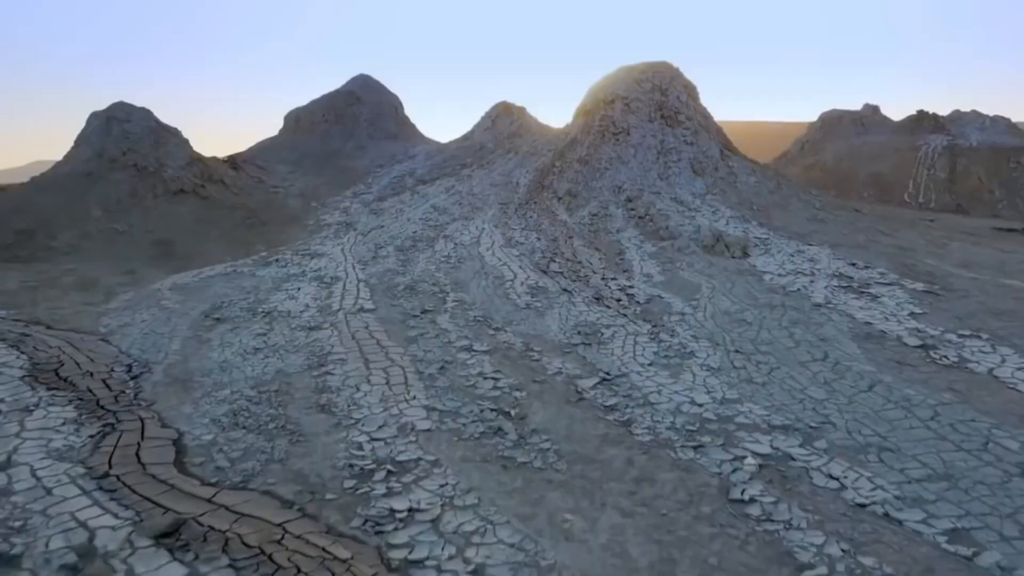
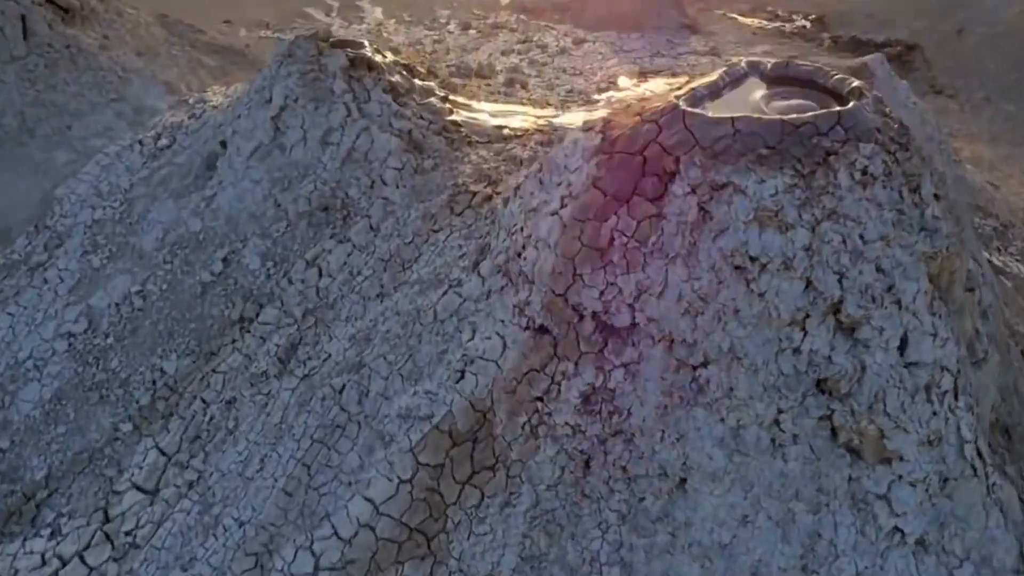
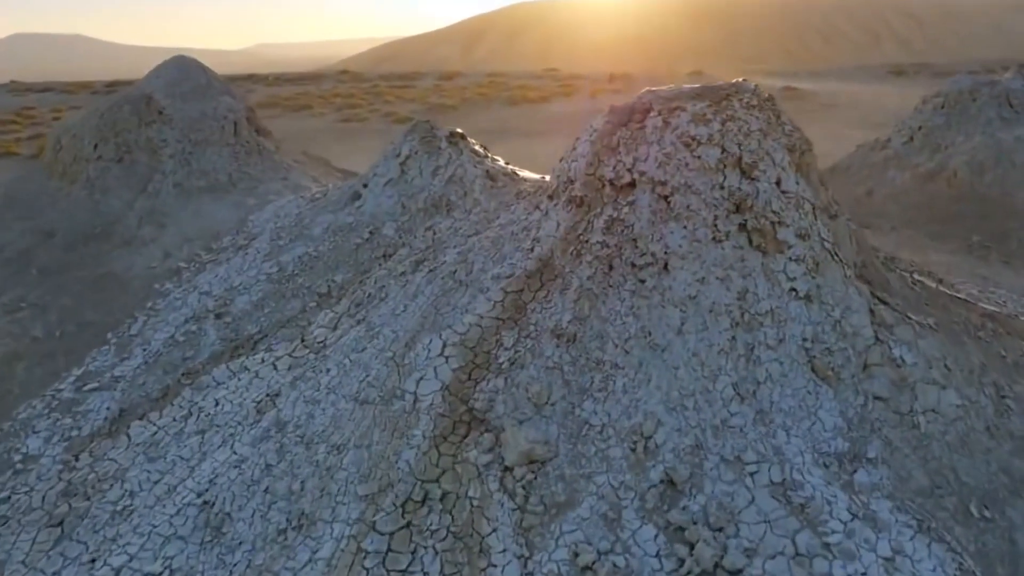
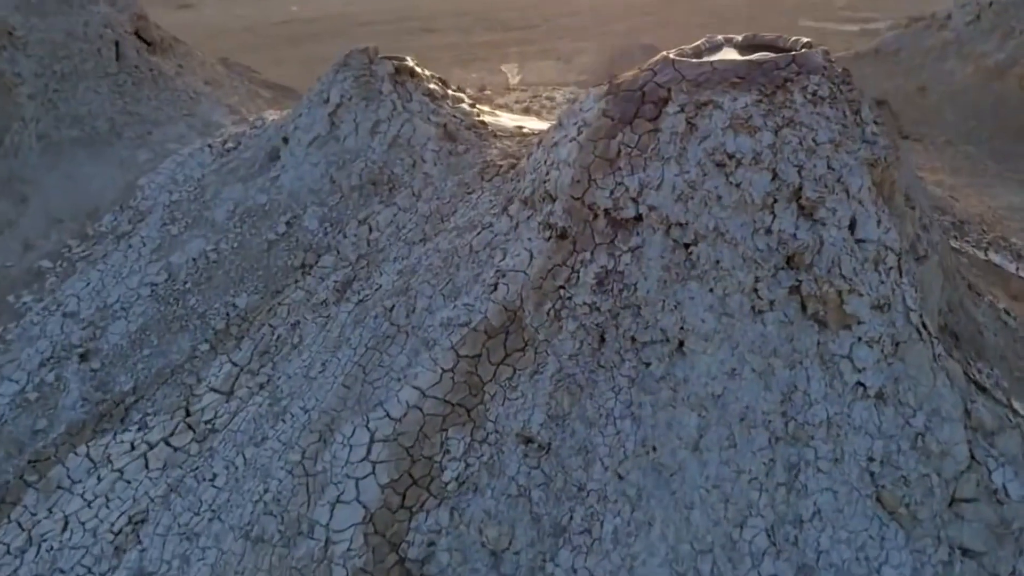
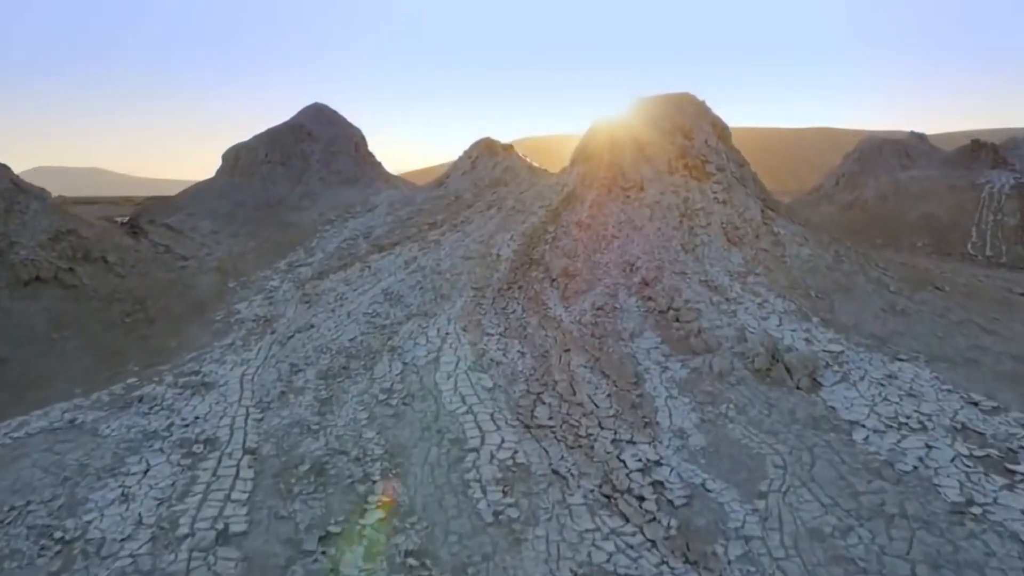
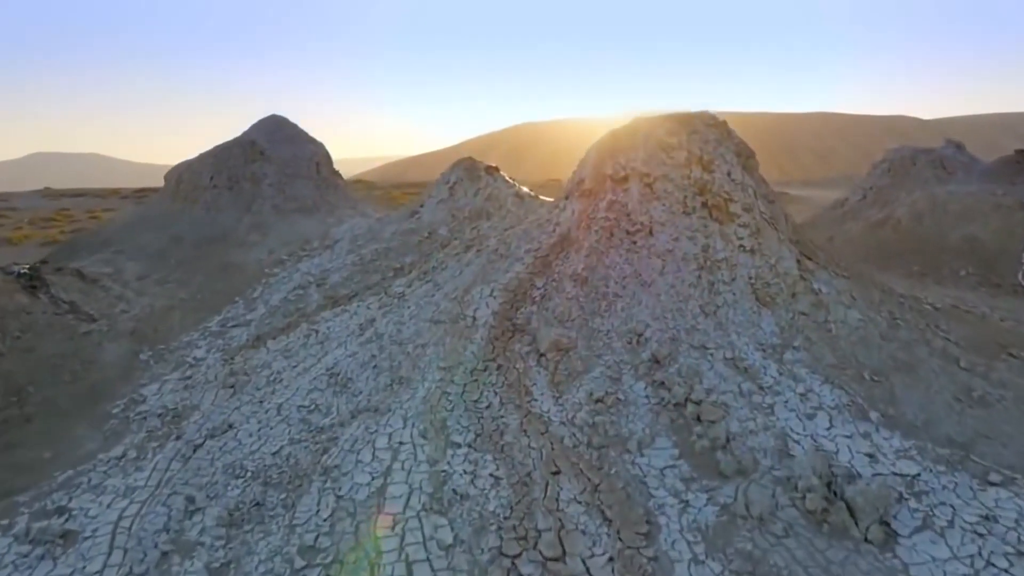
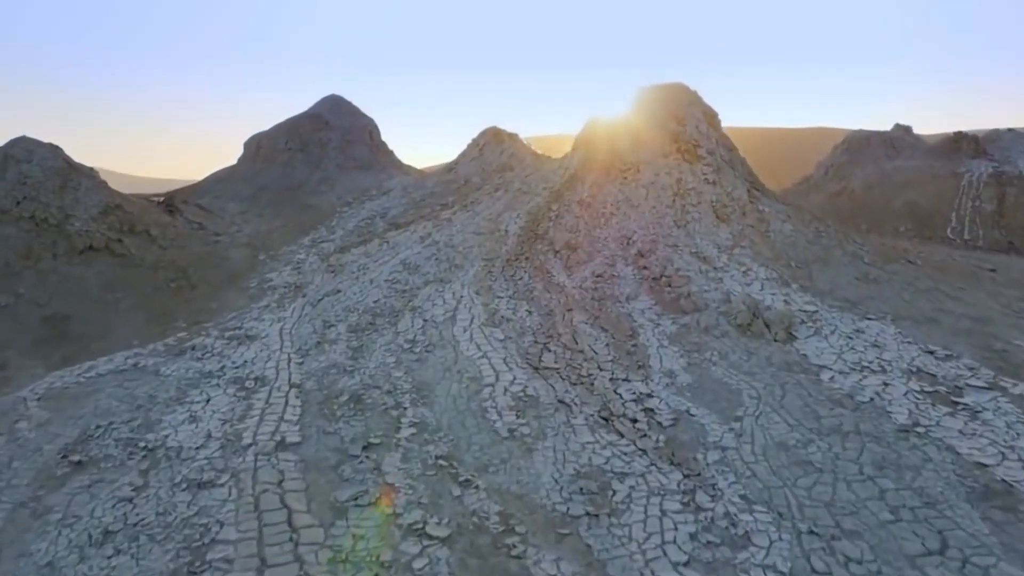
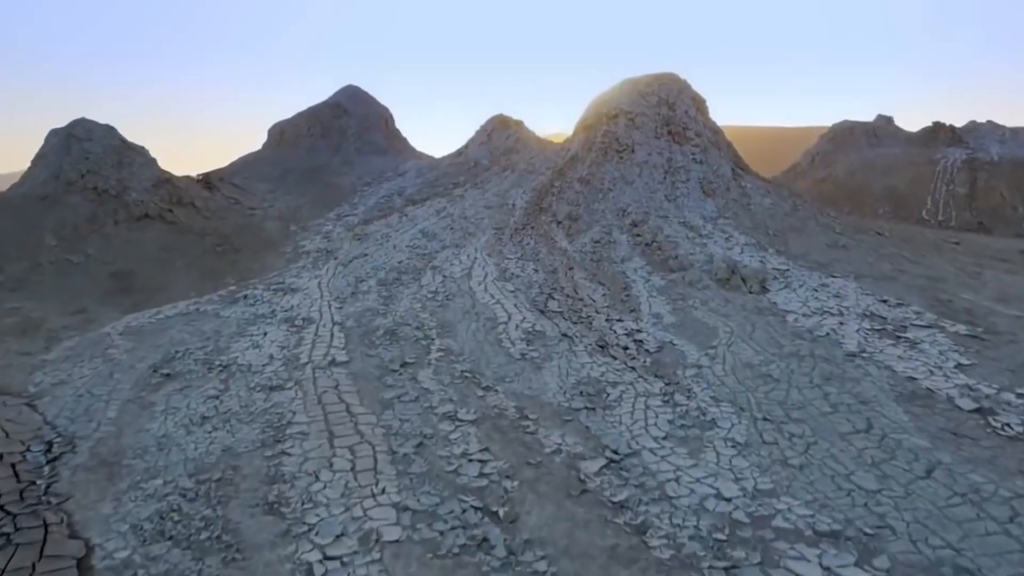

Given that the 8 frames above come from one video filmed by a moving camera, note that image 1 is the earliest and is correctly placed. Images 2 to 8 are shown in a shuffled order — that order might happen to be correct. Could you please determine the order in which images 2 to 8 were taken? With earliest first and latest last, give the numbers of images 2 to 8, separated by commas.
8, 7, 5, 6, 3, 4, 2
